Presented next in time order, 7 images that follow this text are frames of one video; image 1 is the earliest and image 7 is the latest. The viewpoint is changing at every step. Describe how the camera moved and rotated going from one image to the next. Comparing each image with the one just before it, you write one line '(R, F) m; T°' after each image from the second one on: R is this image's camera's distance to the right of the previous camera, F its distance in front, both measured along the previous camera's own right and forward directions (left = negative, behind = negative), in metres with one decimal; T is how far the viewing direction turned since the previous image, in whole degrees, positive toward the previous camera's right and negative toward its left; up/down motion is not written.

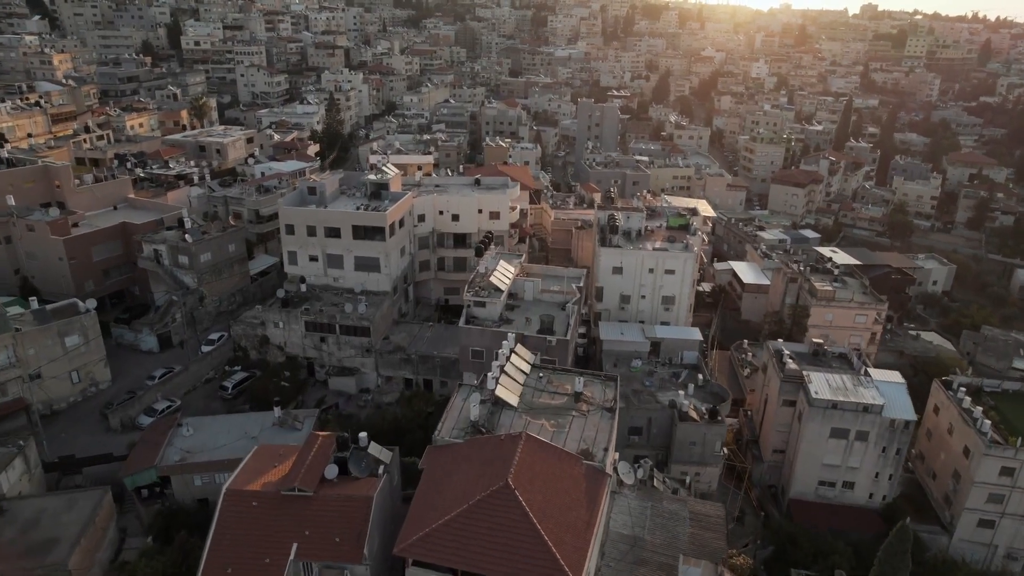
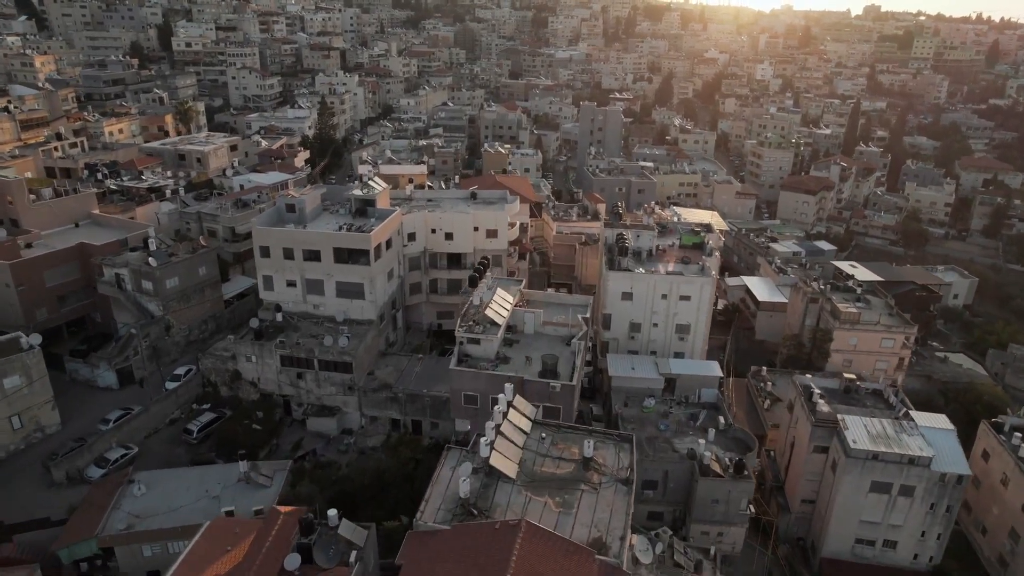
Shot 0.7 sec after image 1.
(+0.1, +3.1) m; 0°
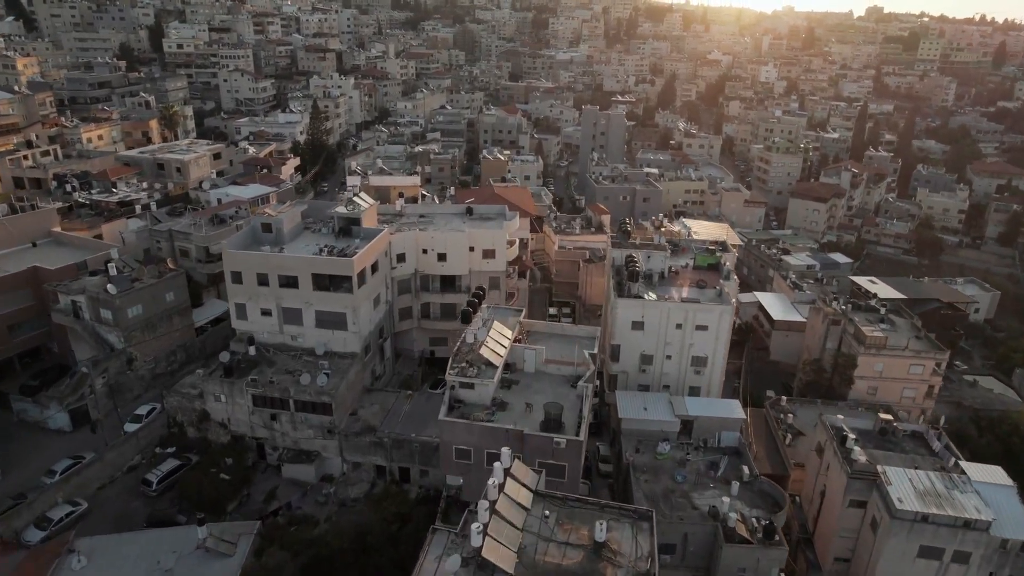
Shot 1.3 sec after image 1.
(+0.1, +2.8) m; 0°
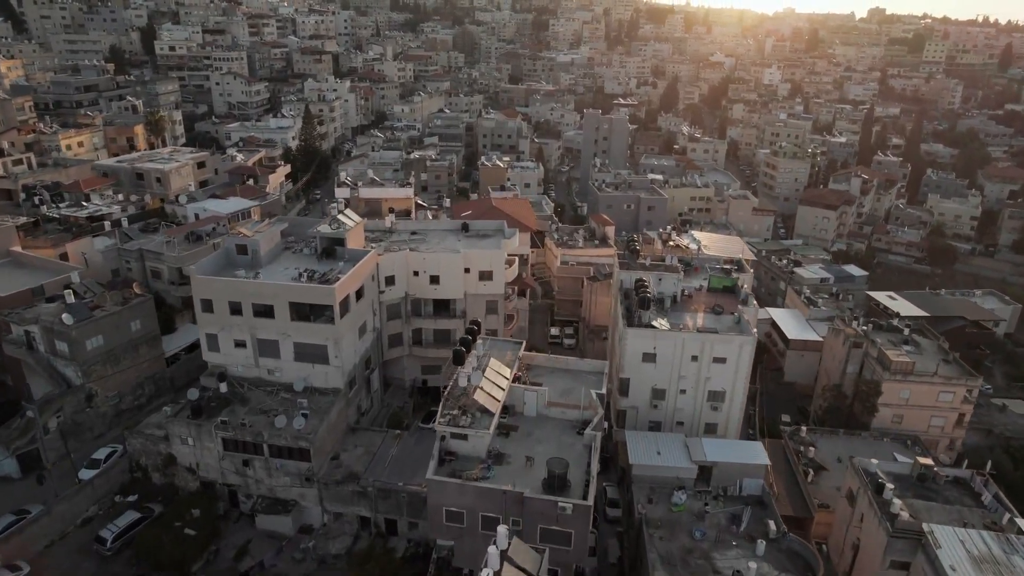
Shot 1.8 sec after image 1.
(+0.1, +2.4) m; 0°
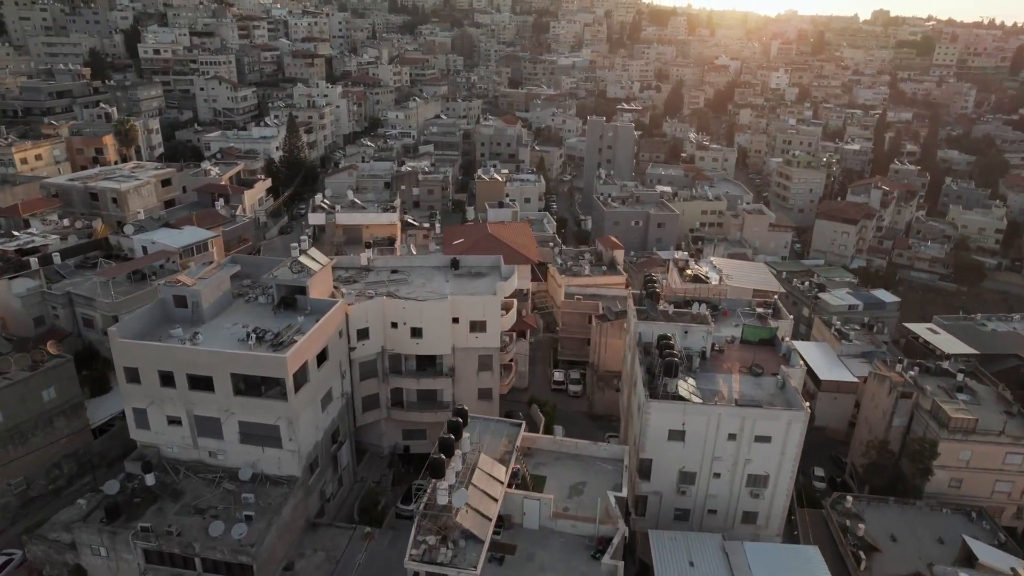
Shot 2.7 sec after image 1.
(+0.1, +4.5) m; 0°
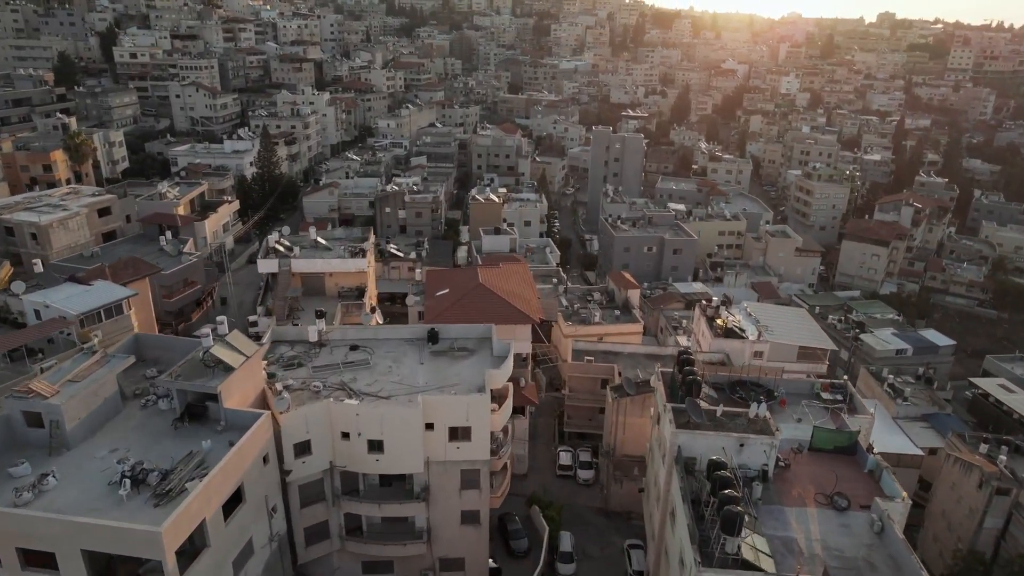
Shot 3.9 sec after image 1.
(+0.2, +6.1) m; 0°
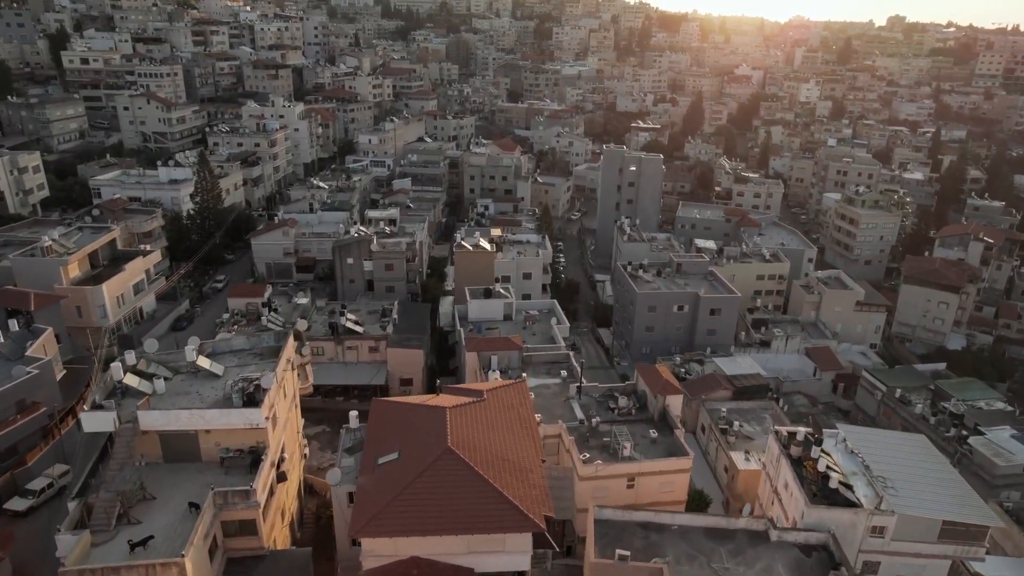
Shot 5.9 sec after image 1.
(+0.4, +10.4) m; 0°
